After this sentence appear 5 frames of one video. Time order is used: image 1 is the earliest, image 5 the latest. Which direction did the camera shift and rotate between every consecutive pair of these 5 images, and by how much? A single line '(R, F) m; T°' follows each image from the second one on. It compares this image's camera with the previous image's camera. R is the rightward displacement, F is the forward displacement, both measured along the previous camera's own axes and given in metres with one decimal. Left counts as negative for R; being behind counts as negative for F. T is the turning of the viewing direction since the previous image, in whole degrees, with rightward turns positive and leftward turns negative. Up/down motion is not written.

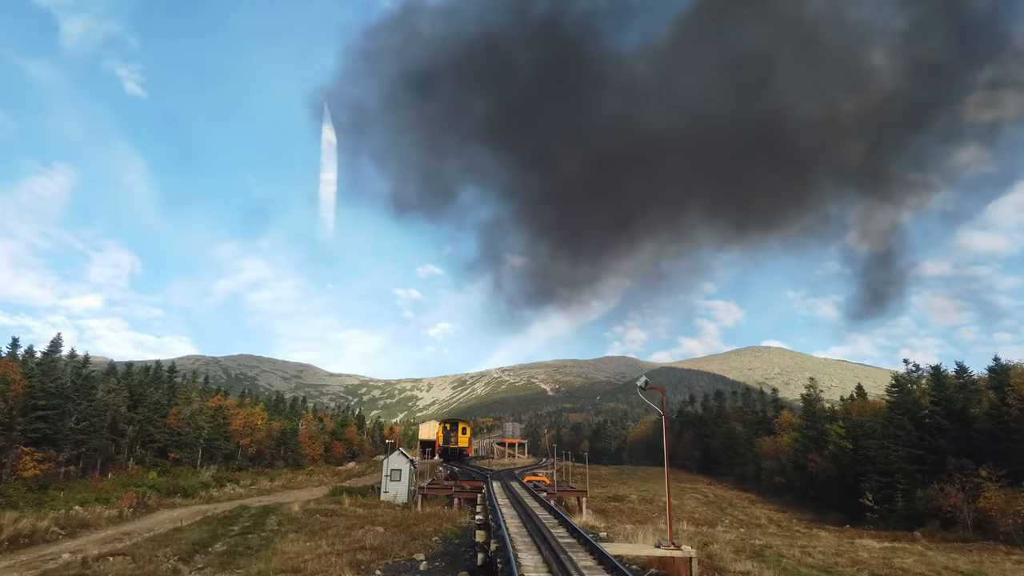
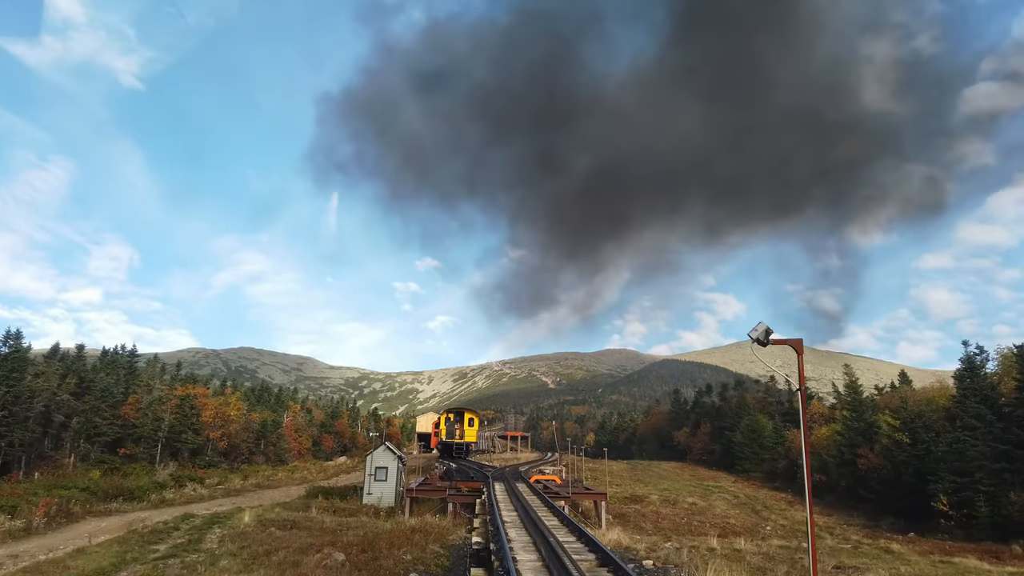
(-0.4, +8.1) m; 0°
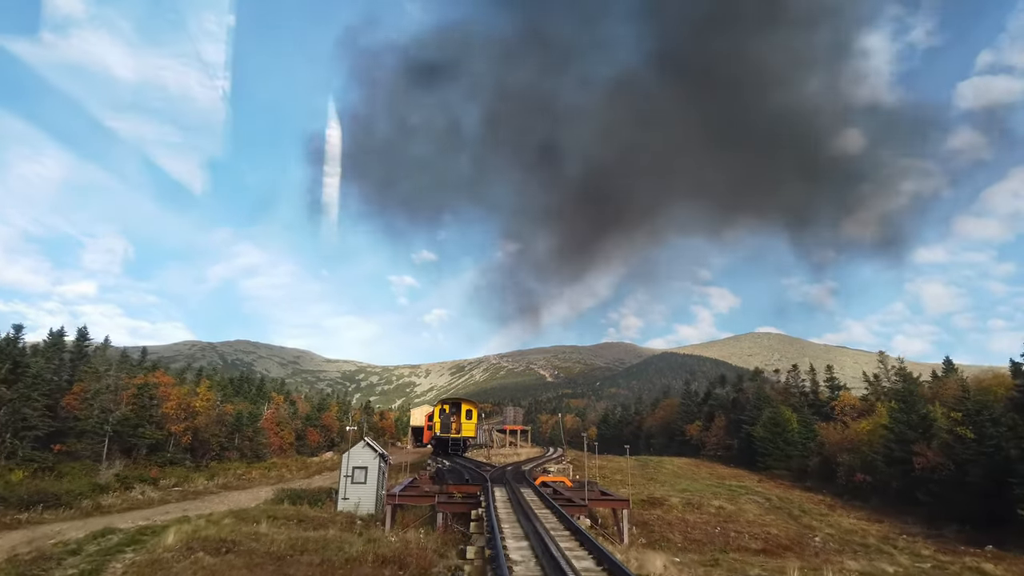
(-0.4, +7.3) m; 0°
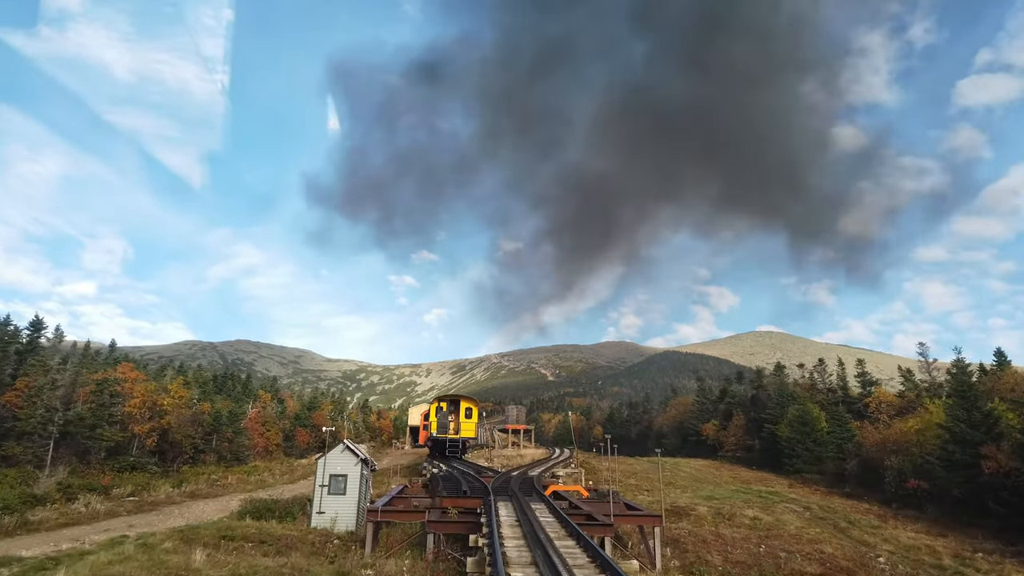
(-0.3, +6.1) m; 0°
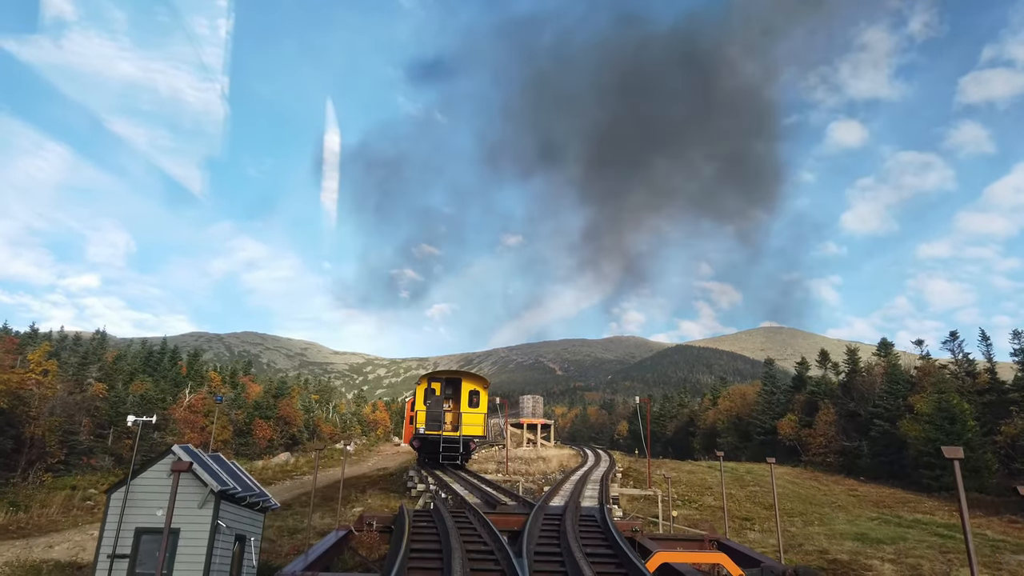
(-1.5, +19.3) m; -1°
